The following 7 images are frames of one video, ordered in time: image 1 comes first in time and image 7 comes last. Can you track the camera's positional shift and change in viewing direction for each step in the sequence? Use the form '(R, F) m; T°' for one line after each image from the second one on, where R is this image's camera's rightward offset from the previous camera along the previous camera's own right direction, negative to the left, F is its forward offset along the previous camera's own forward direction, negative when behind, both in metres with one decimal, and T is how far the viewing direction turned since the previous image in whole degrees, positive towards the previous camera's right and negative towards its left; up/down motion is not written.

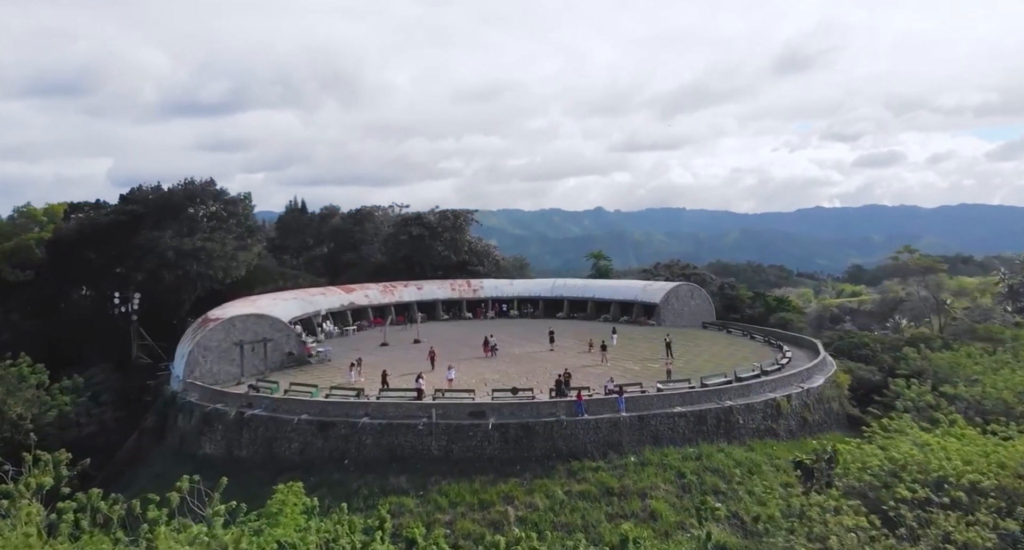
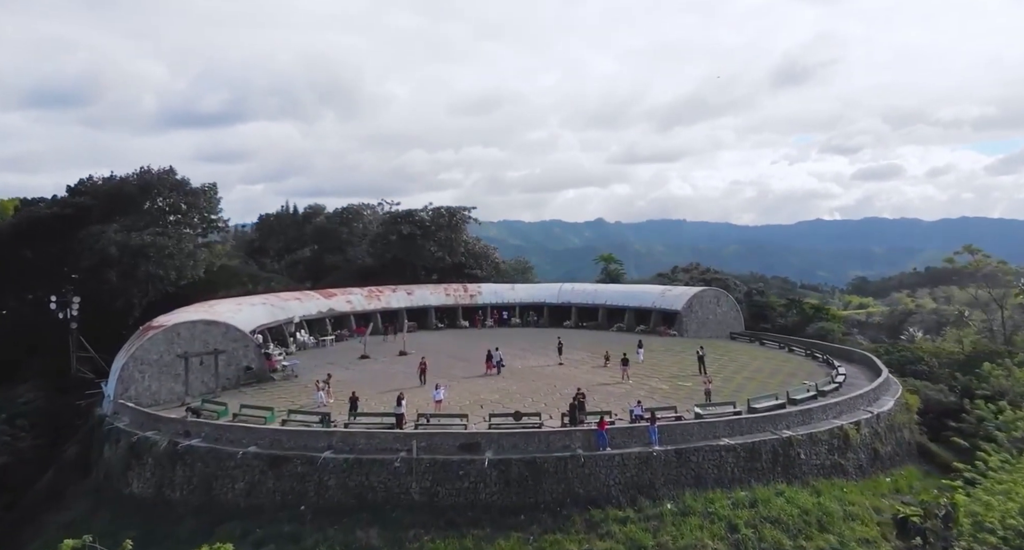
(-0.1, +5.5) m; 0°
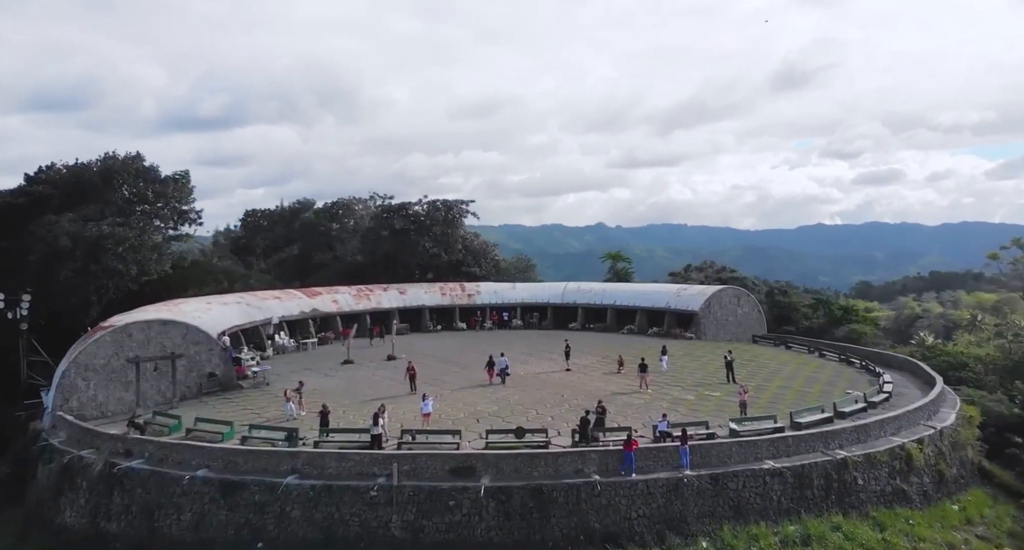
(0.0, +3.5) m; 0°
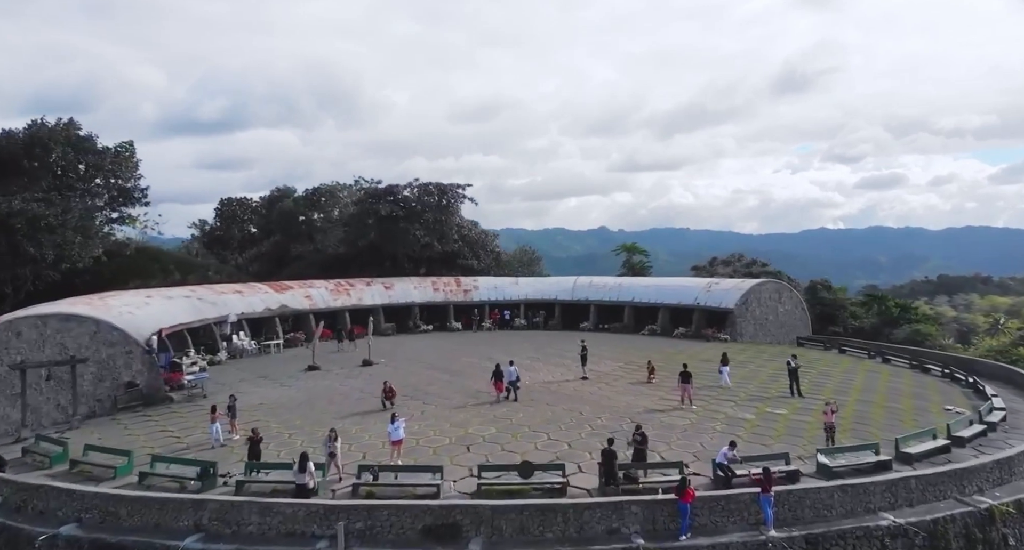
(0.0, +5.4) m; 0°
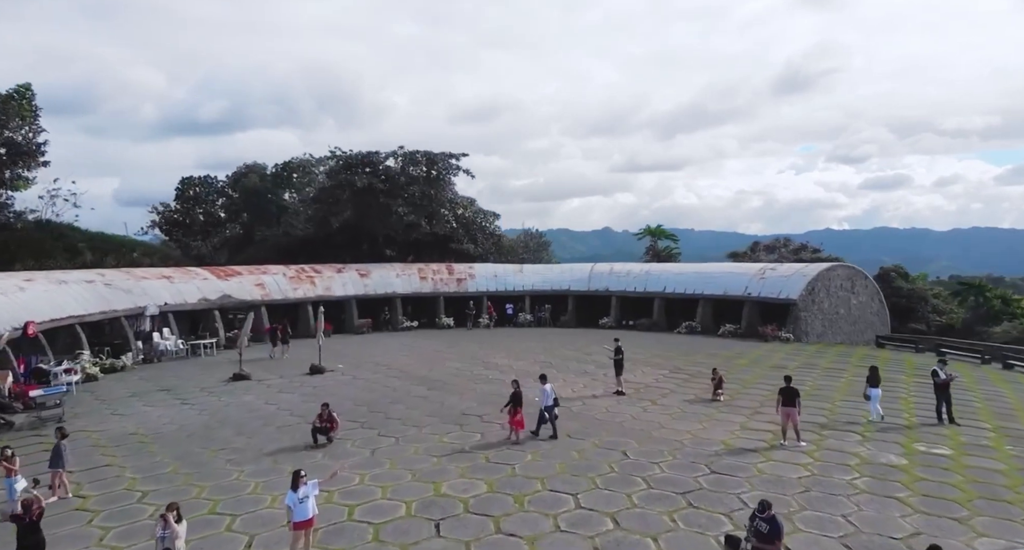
(0.0, +6.6) m; 0°
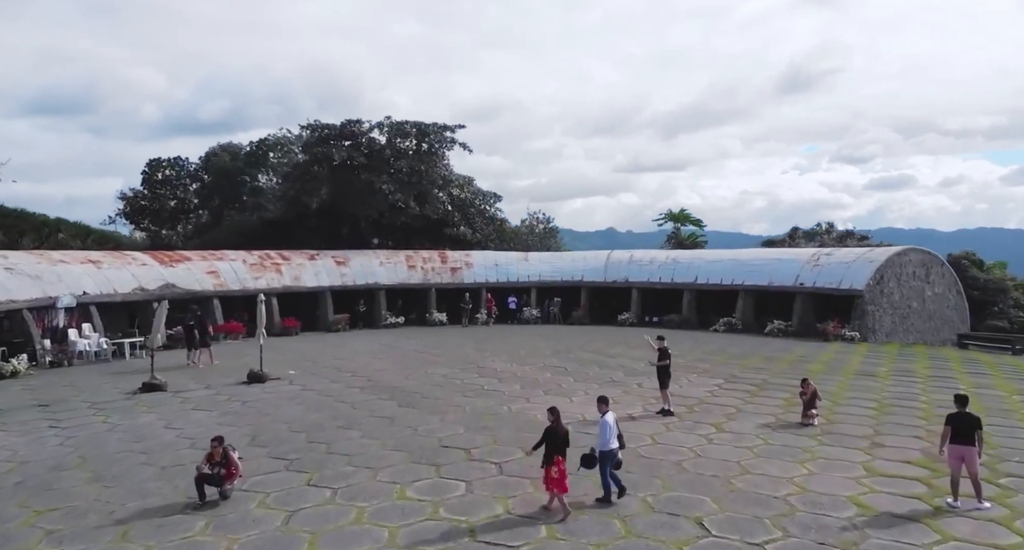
(0.0, +4.3) m; 0°
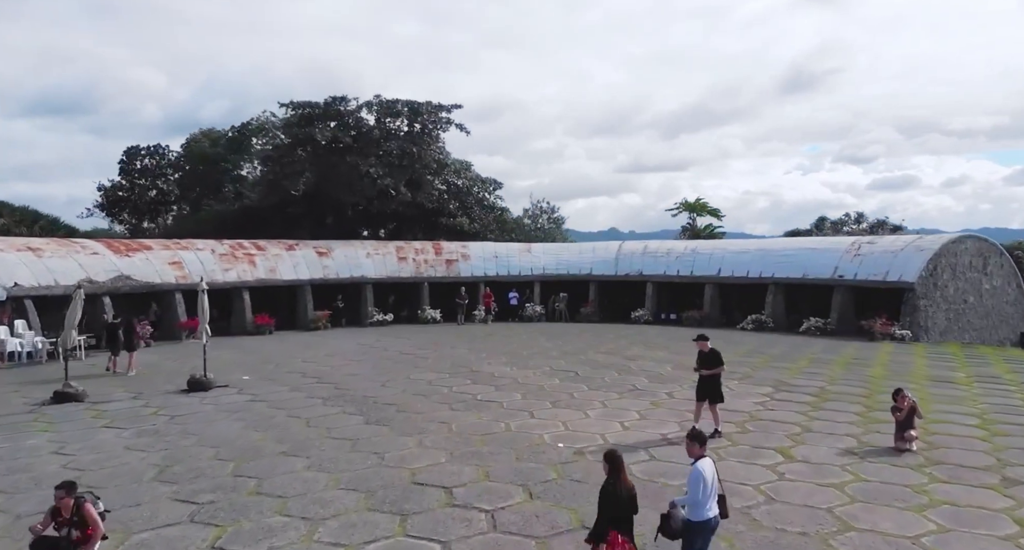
(0.0, +2.5) m; 0°
